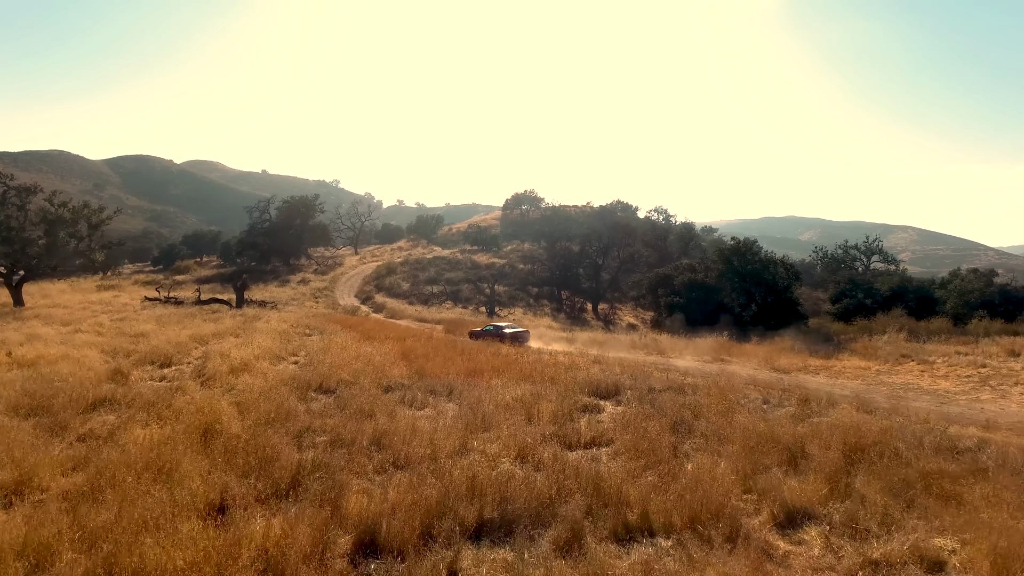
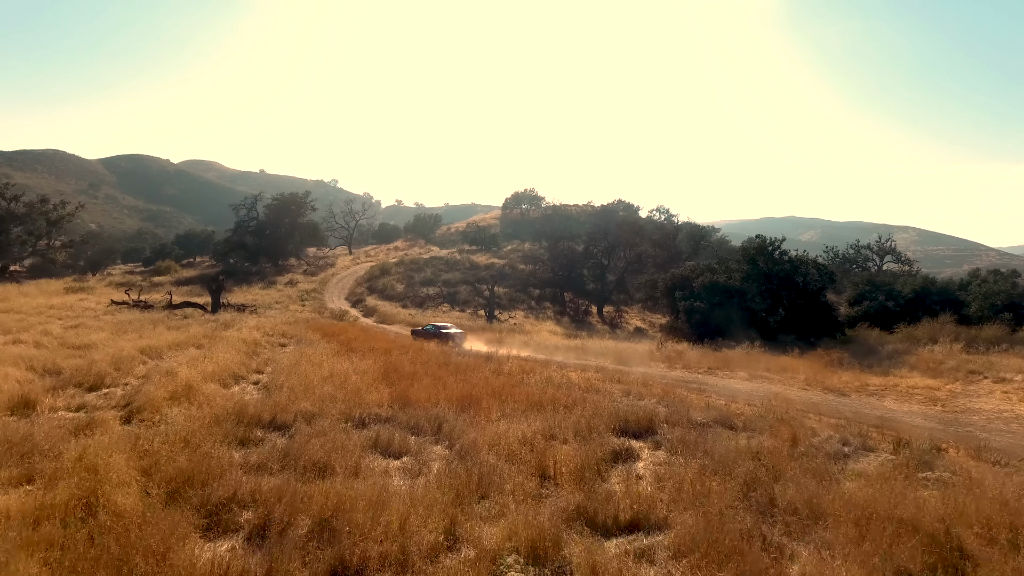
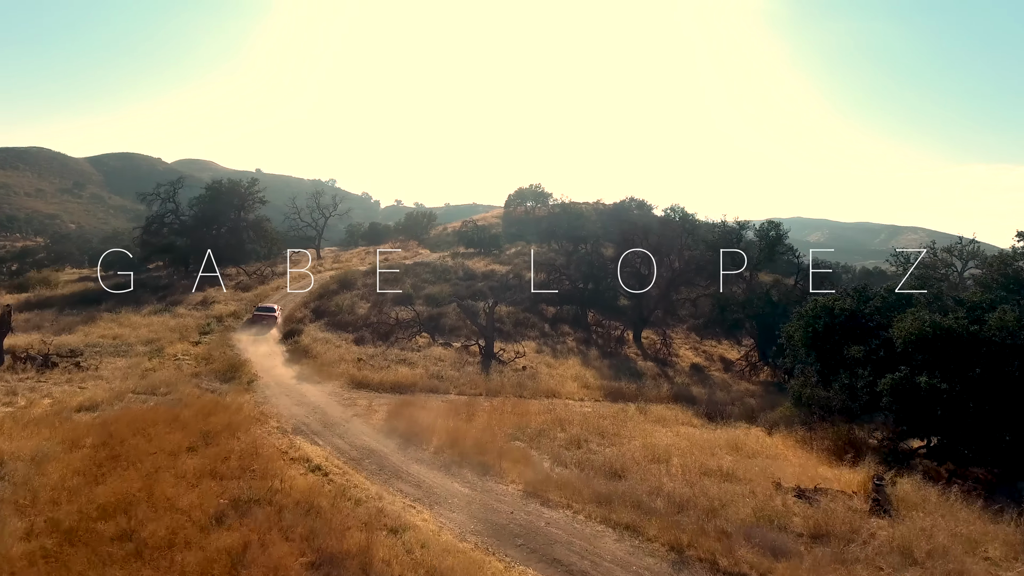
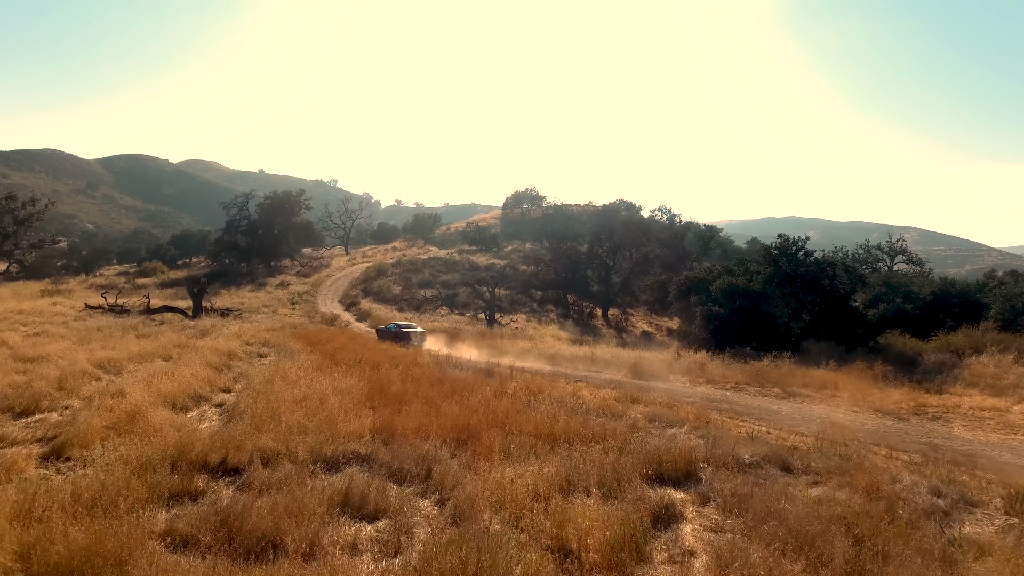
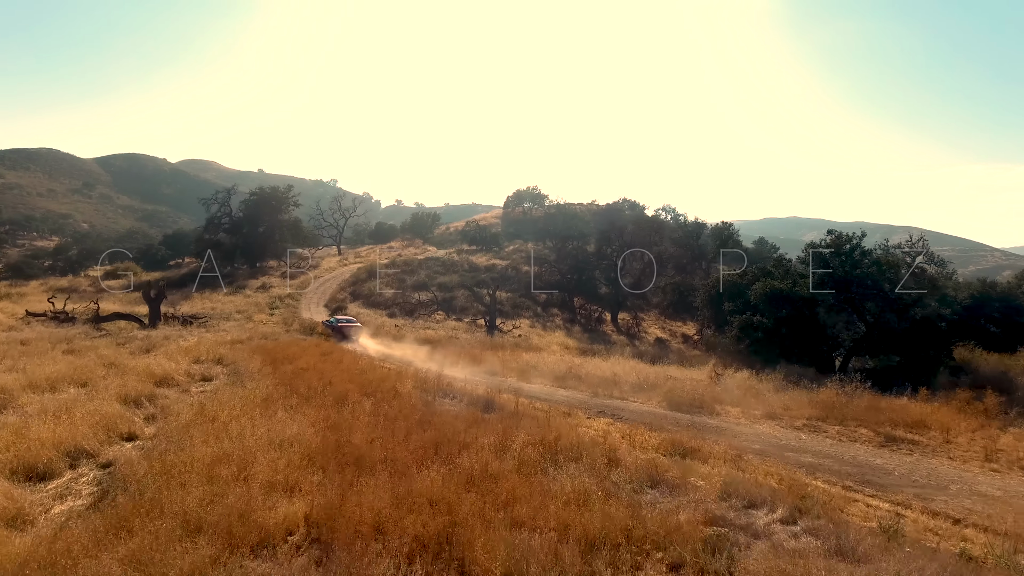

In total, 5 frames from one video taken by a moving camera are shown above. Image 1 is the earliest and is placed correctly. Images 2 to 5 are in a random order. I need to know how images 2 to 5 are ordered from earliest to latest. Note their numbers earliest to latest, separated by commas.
2, 4, 5, 3
